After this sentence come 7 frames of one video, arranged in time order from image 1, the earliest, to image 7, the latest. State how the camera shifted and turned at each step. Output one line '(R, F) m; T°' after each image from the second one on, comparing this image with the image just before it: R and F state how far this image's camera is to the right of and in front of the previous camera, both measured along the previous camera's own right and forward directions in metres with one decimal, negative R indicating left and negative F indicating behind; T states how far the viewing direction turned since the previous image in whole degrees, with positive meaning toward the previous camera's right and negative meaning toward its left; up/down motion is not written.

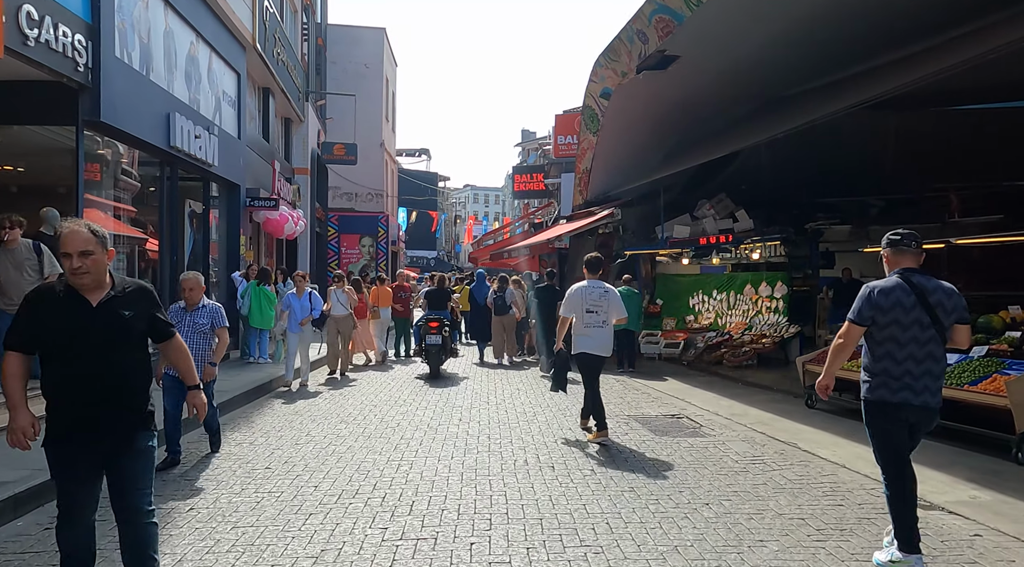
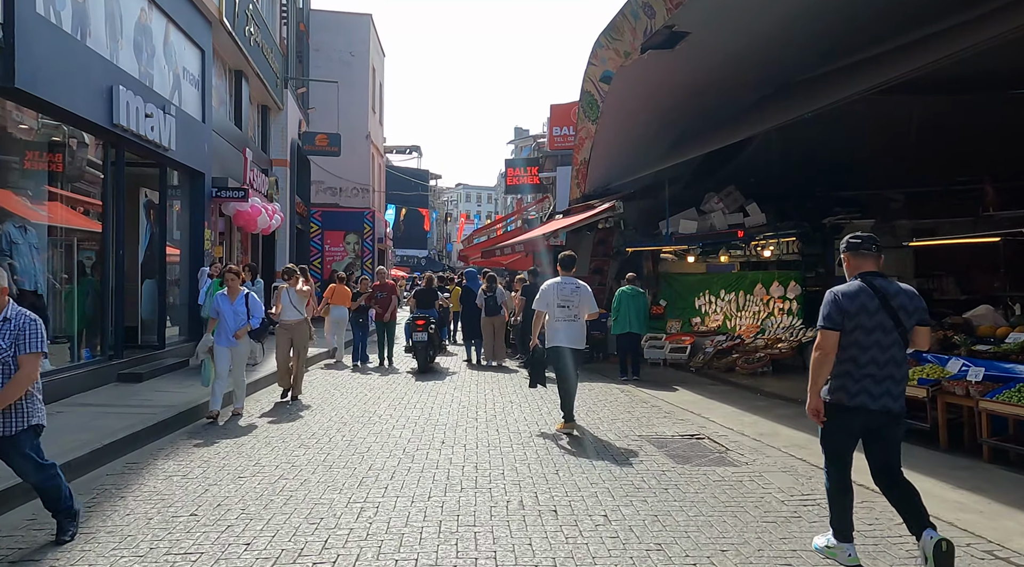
(0.0, +1.3) m; +1°
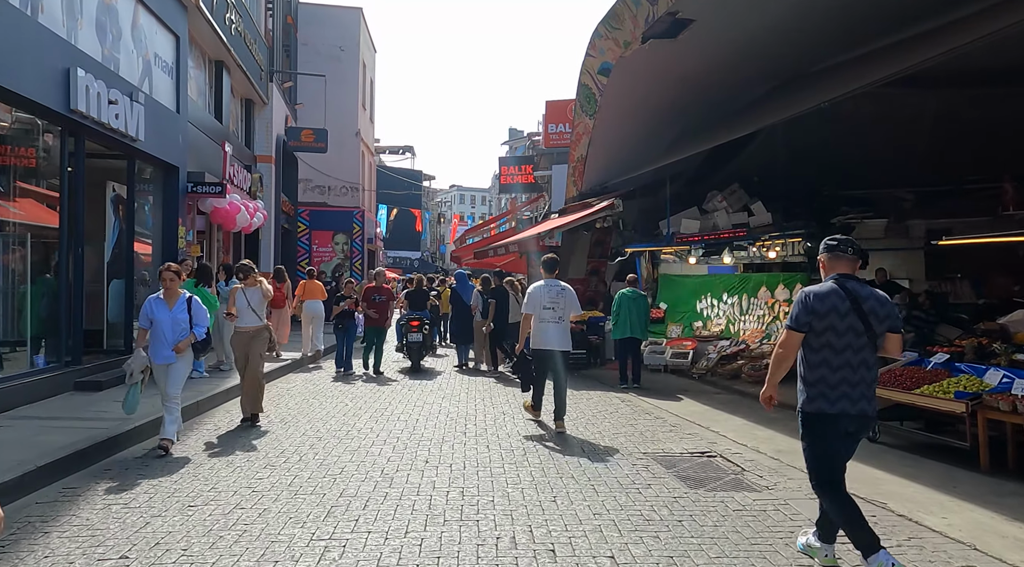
(0.0, +0.7) m; 0°
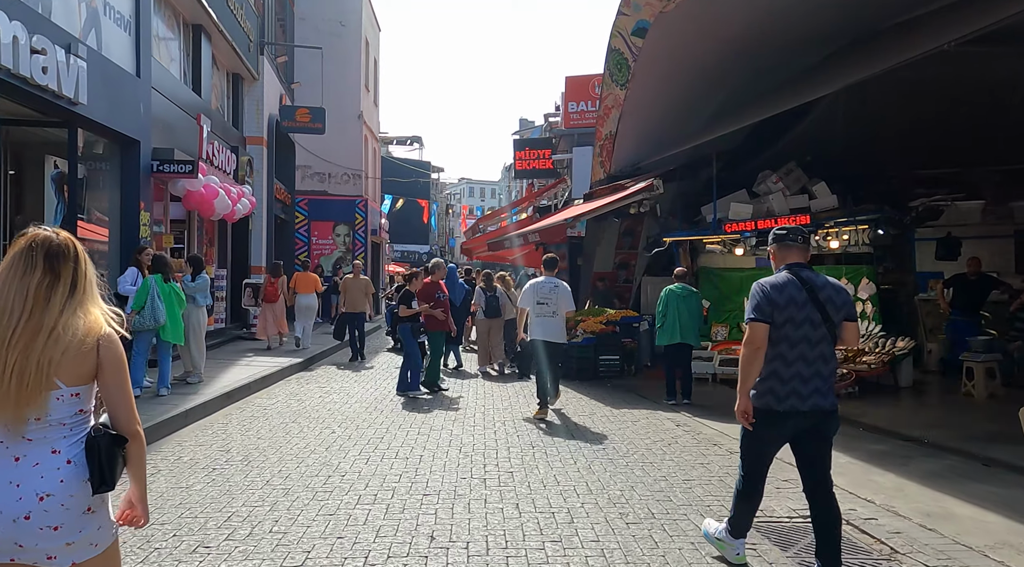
(-0.2, +2.0) m; -1°
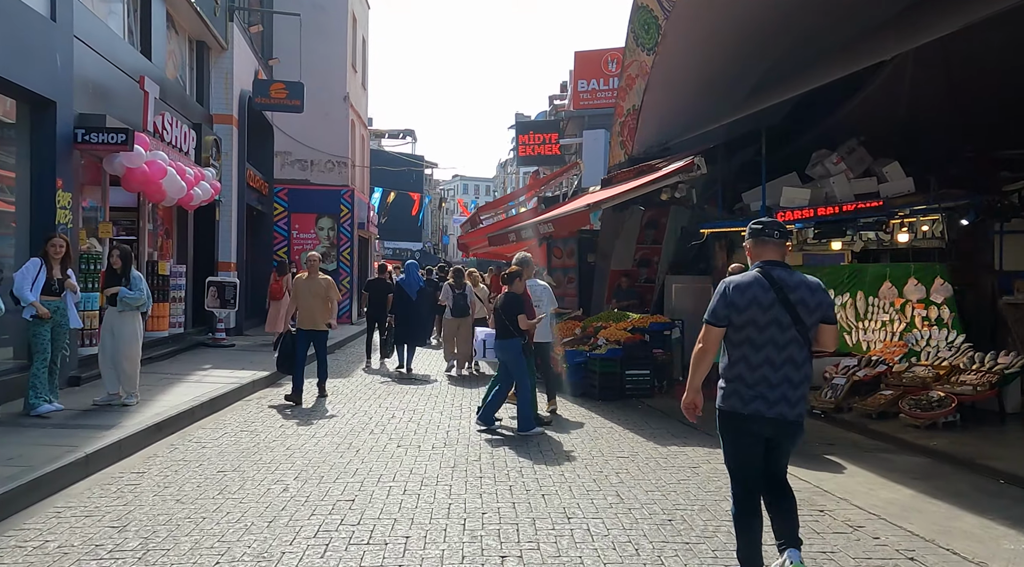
(-0.2, +2.1) m; +1°
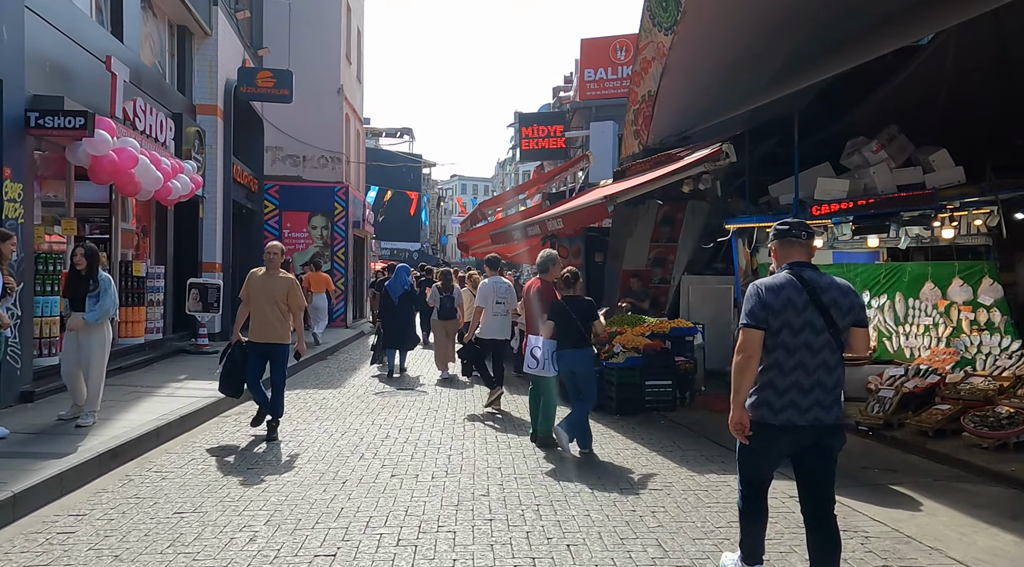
(-0.1, +1.0) m; 0°
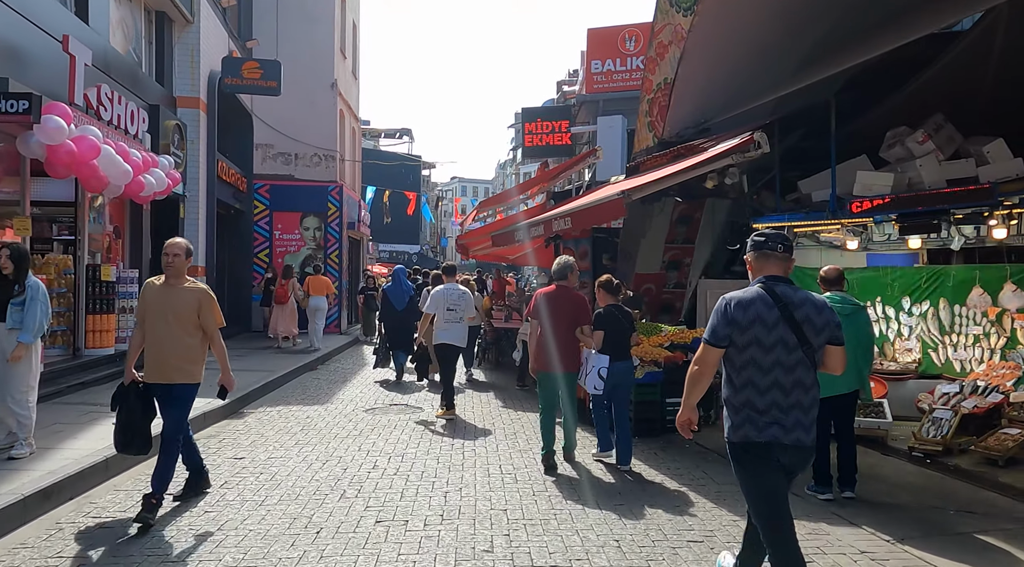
(-0.1, +1.0) m; 0°
